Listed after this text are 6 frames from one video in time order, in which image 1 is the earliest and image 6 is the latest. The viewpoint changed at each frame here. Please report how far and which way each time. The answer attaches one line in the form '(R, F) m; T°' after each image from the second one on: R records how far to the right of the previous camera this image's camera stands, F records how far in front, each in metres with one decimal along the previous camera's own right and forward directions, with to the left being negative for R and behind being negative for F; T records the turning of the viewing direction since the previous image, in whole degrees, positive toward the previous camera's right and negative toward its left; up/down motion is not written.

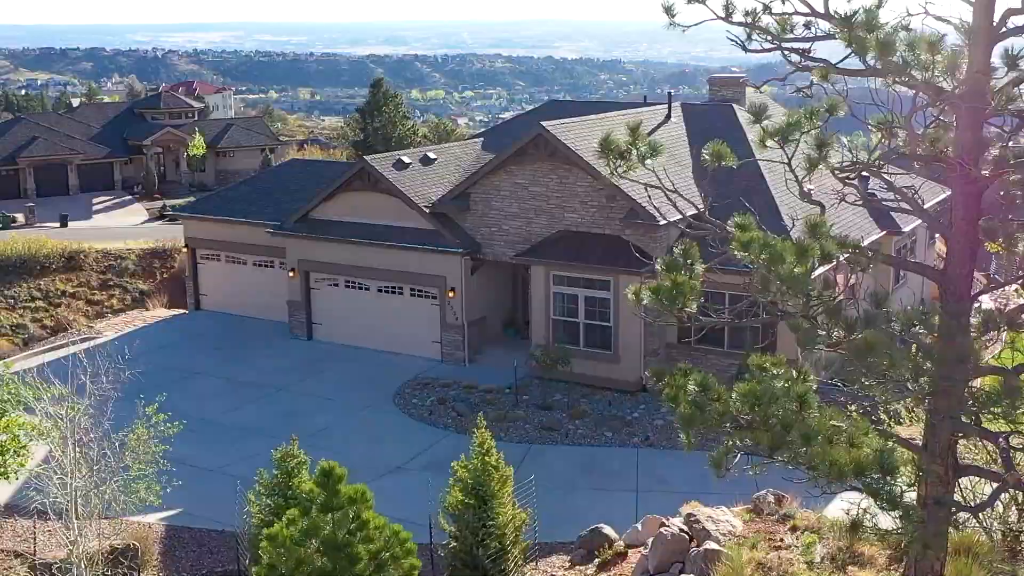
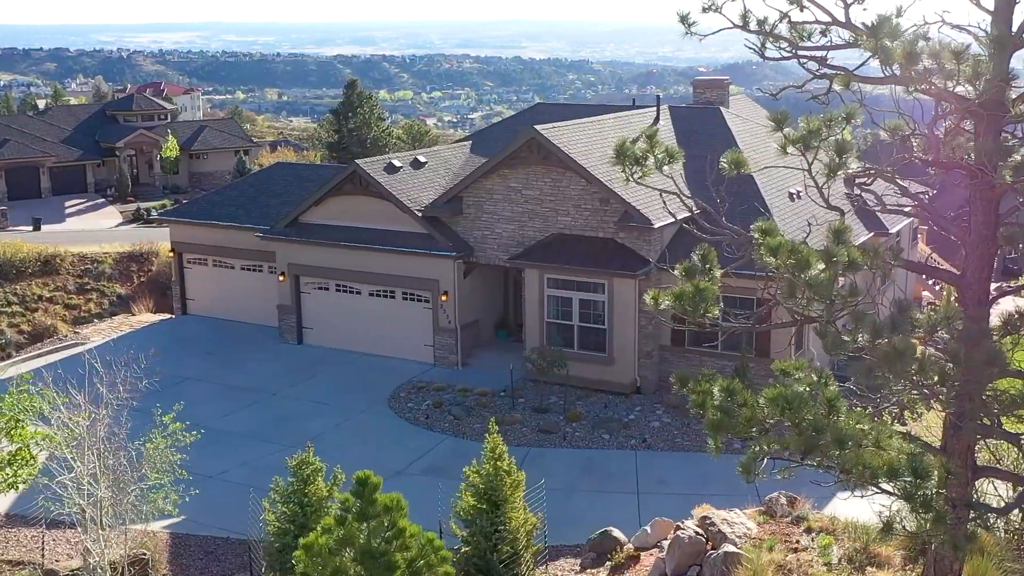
(-0.3, 0.0) m; +1°
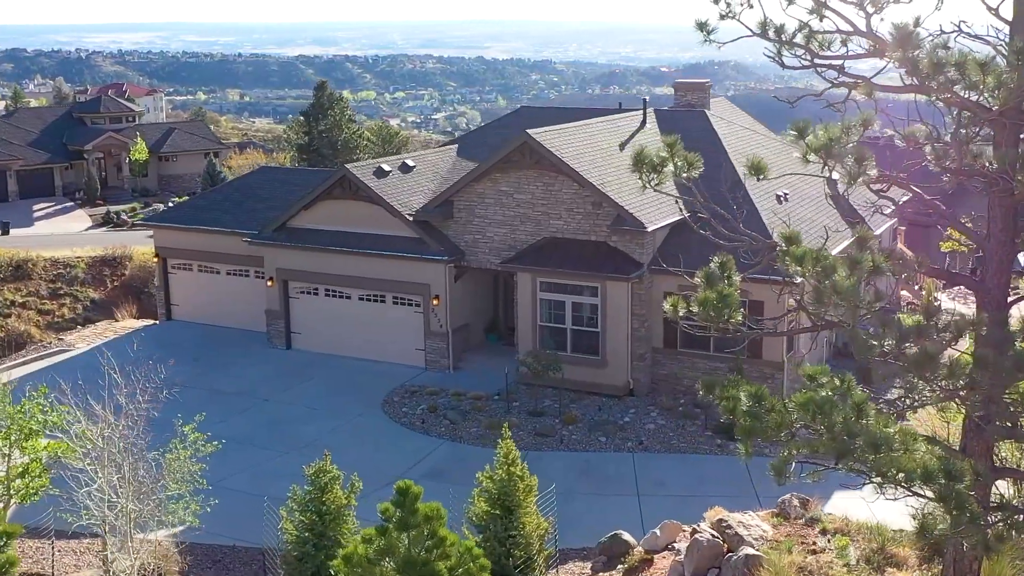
(-0.3, 0.0) m; +2°
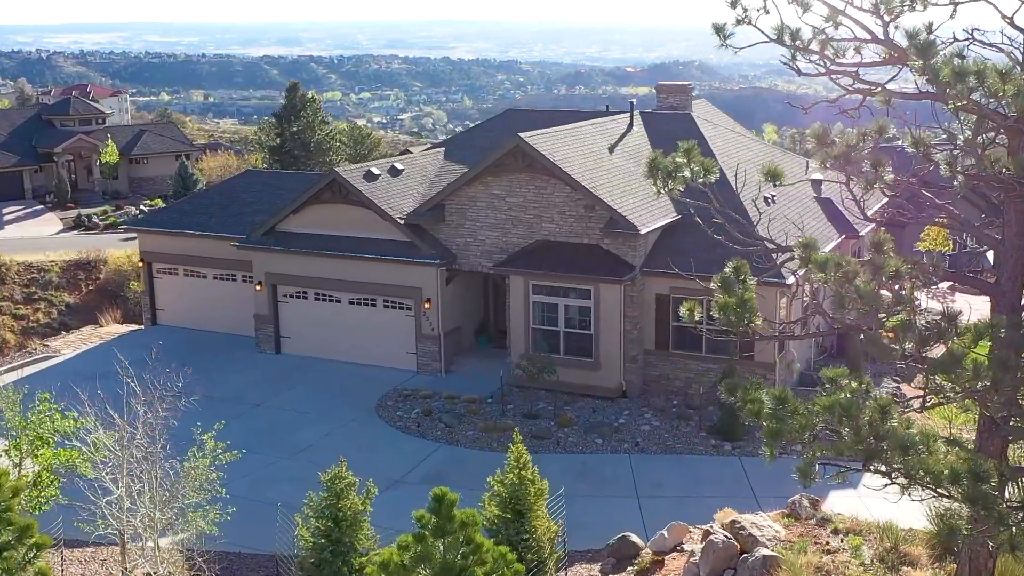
(-0.3, 0.0) m; +1°
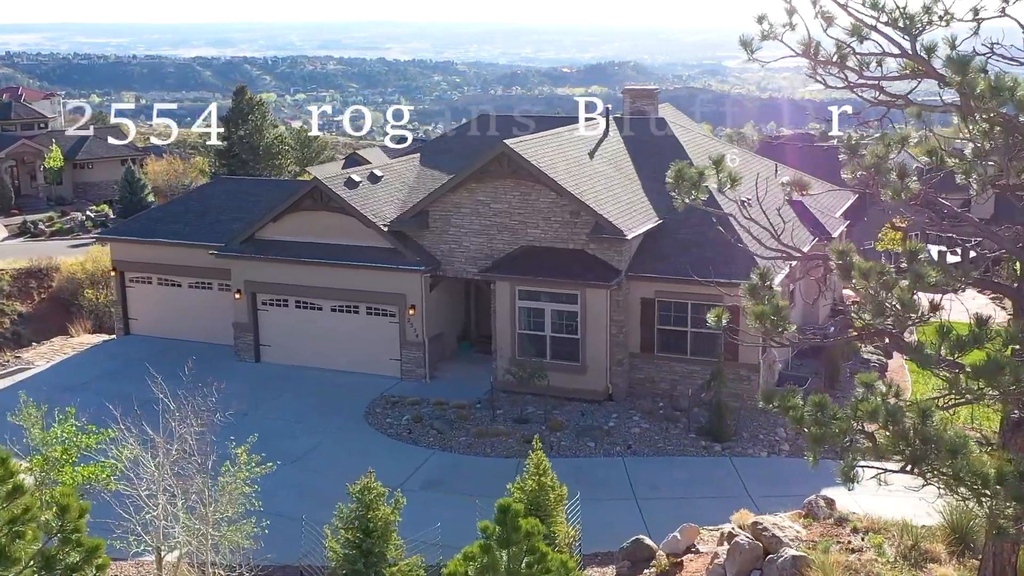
(-0.6, -0.1) m; +3°
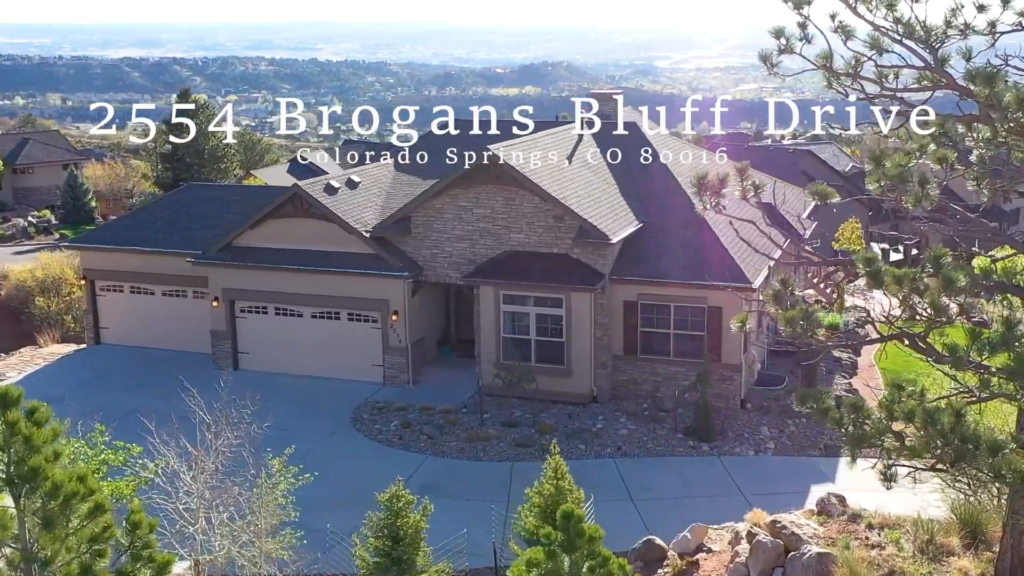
(-0.6, -0.1) m; +3°
